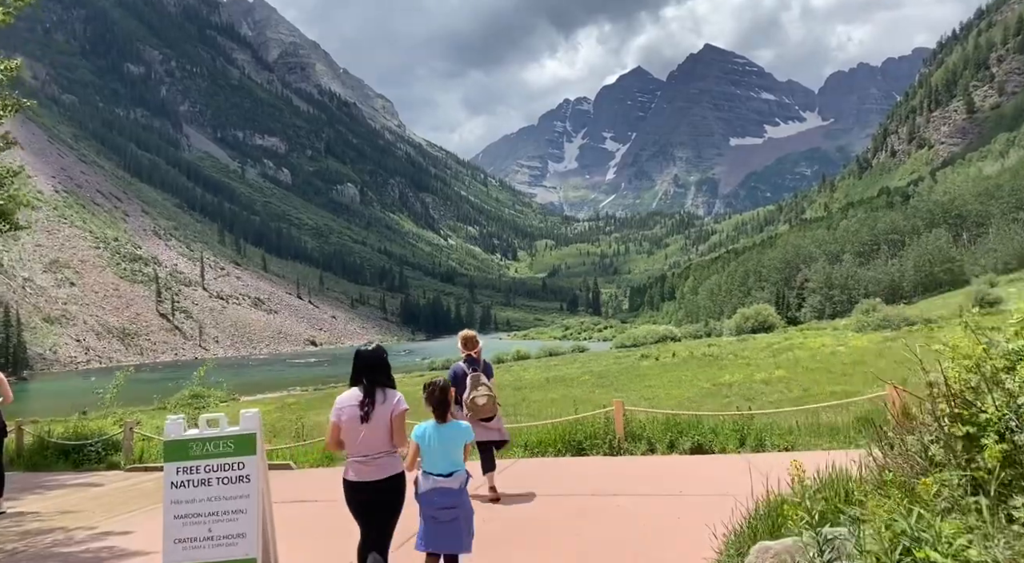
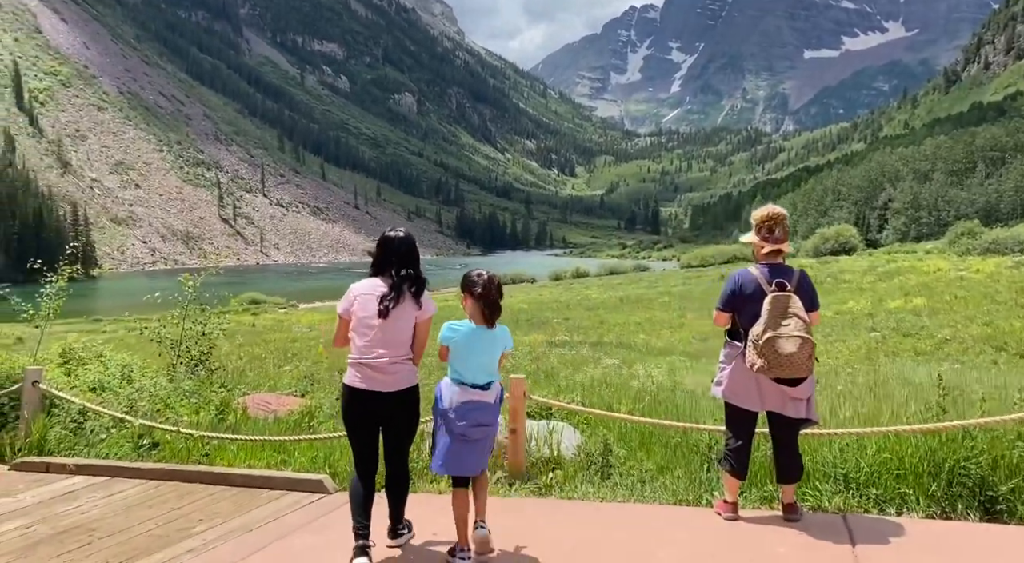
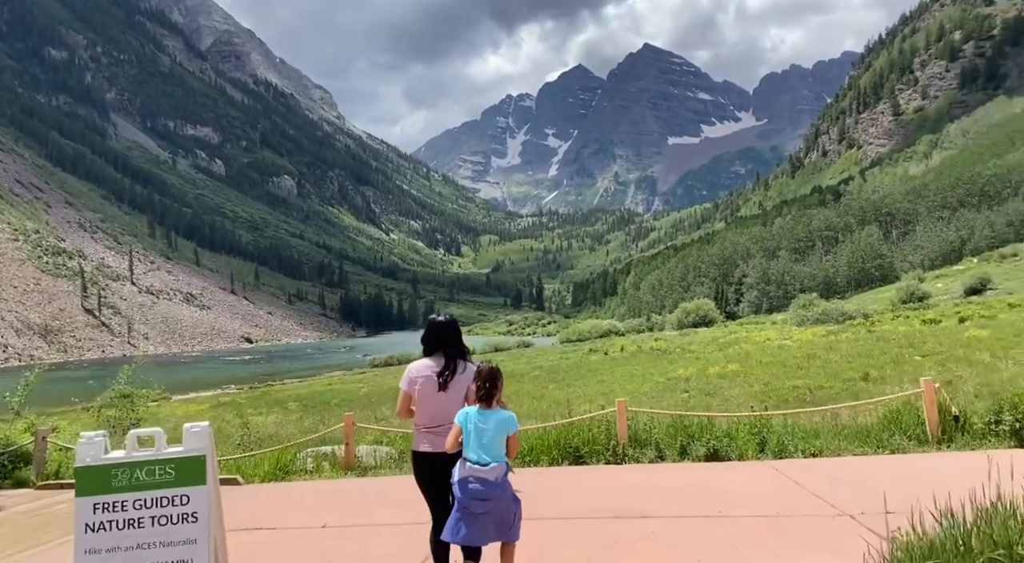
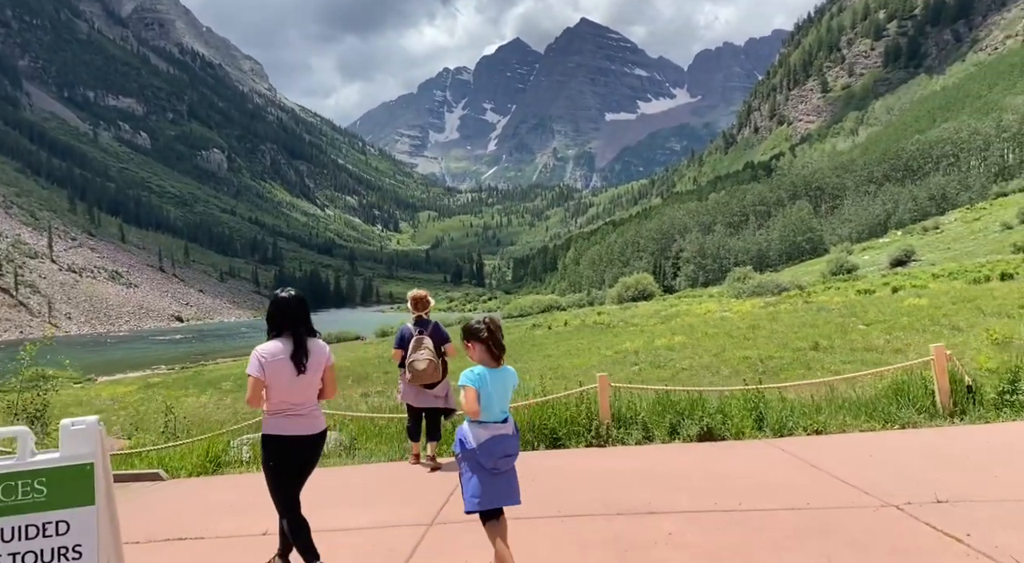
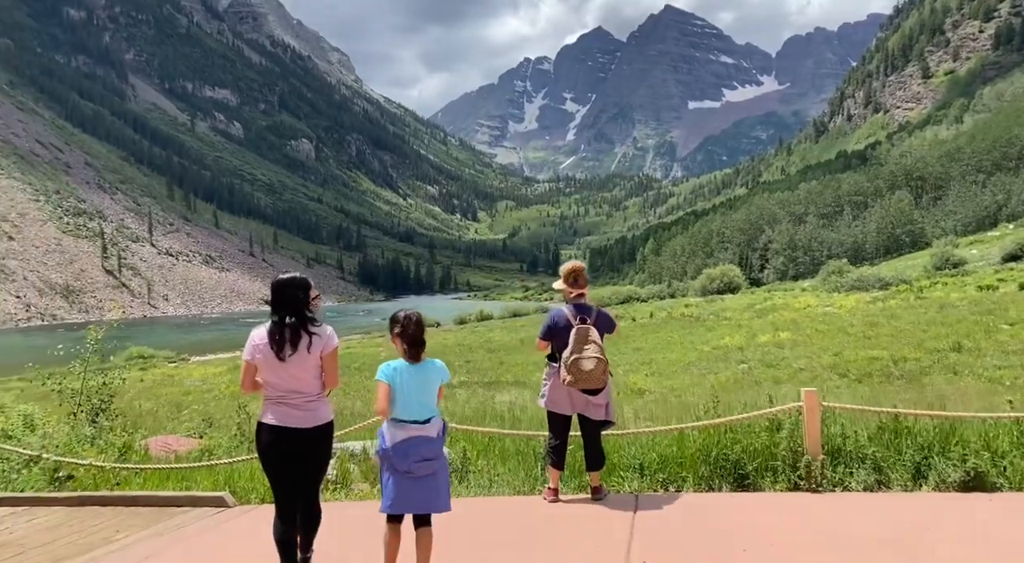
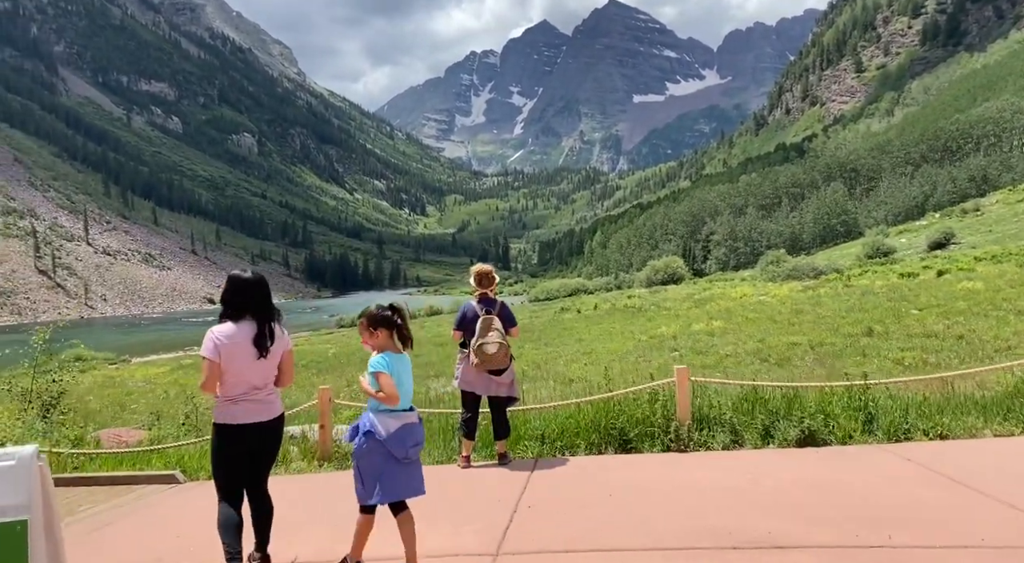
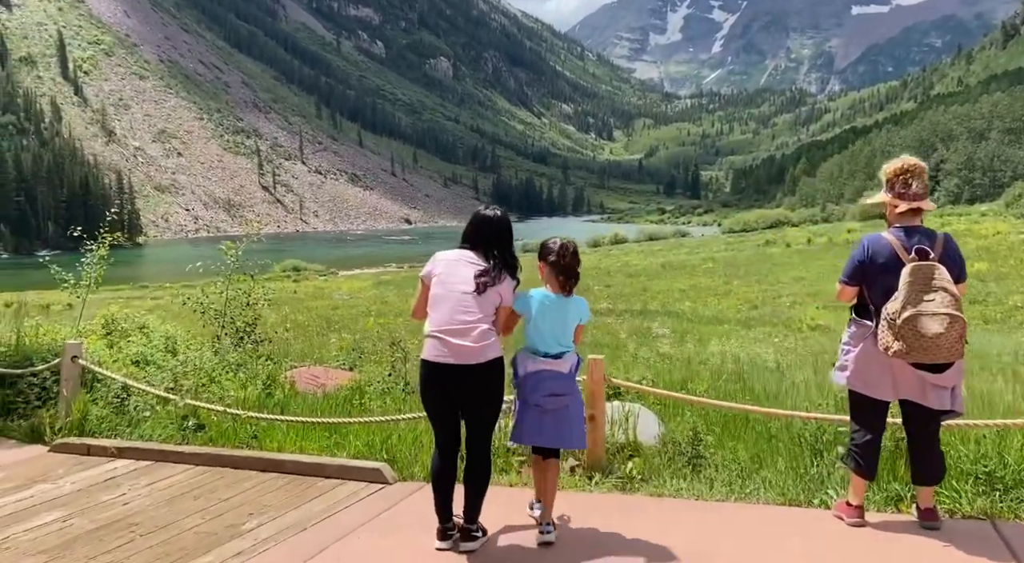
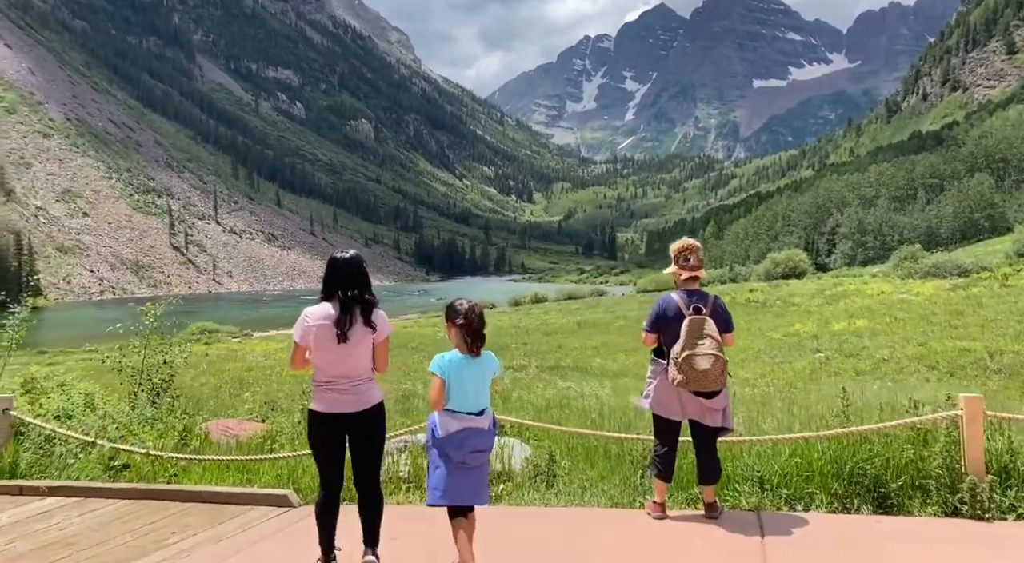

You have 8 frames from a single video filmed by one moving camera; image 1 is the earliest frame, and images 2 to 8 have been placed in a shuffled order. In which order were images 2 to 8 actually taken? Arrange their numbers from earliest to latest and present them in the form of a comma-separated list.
3, 4, 6, 5, 8, 2, 7
